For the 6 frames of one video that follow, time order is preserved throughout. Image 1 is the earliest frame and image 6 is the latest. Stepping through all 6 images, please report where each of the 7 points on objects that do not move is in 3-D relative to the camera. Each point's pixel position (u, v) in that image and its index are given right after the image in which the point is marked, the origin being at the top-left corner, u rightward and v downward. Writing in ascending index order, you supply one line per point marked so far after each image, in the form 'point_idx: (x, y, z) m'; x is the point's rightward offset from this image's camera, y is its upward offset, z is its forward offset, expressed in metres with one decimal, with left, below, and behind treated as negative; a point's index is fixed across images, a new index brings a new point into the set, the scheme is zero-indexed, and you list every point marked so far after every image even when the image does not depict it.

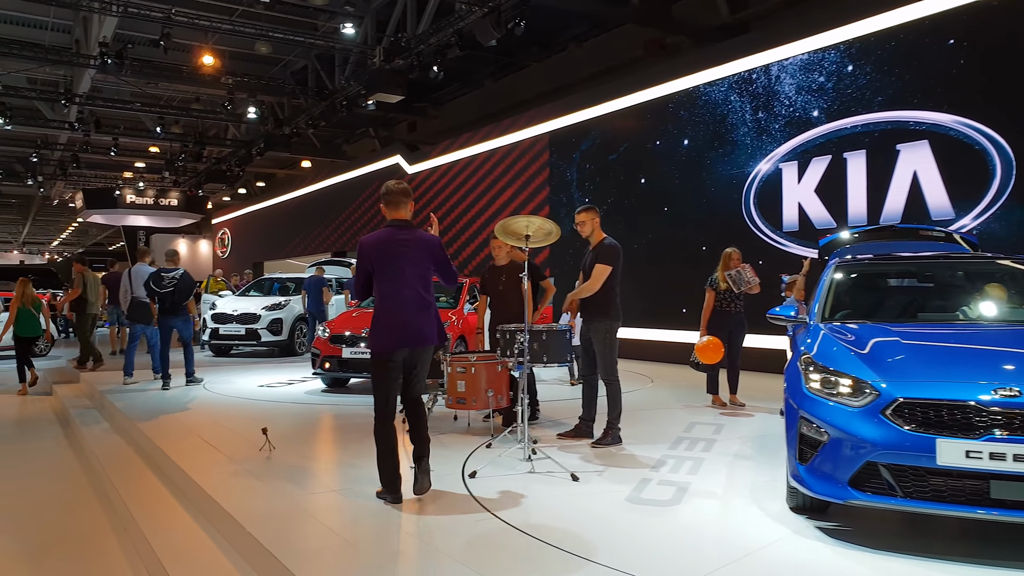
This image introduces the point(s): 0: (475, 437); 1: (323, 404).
0: (-0.2, -0.8, +4.4) m
1: (-1.5, -0.9, +6.4) m
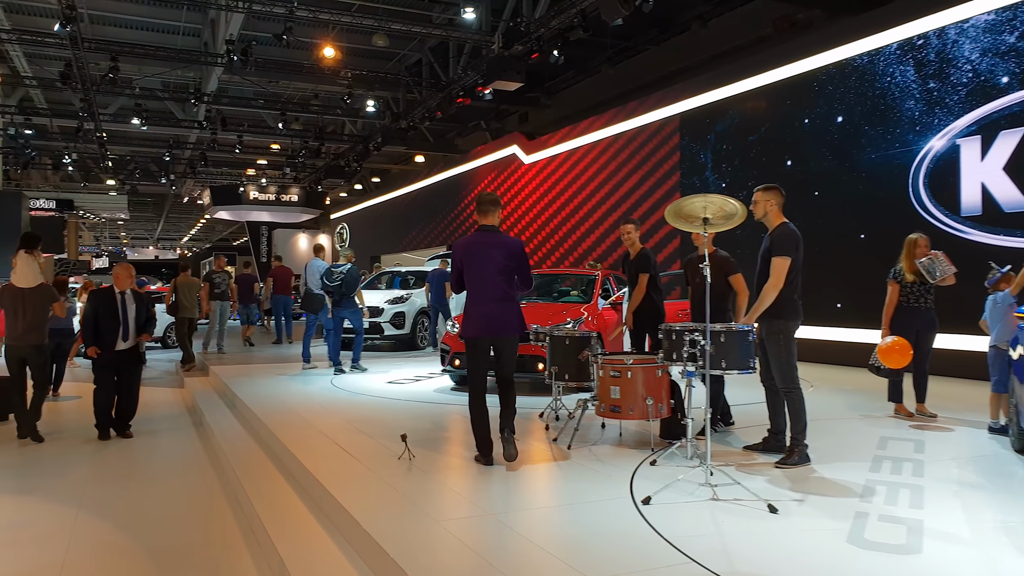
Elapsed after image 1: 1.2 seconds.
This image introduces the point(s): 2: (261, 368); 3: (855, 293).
0: (+0.6, -0.8, +3.9) m
1: (-0.4, -0.9, +6.1) m
2: (-2.8, -0.9, +8.8) m
3: (+3.5, -0.1, +8.3) m
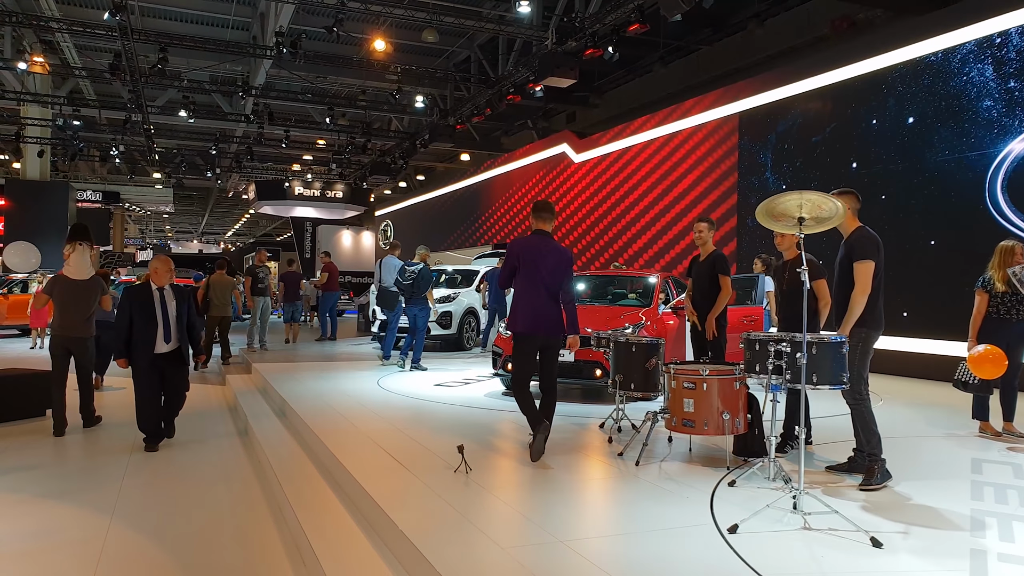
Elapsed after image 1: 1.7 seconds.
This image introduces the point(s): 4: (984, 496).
0: (+0.9, -0.8, +3.6) m
1: (-0.1, -0.9, +5.8) m
2: (-2.2, -0.8, +8.7) m
3: (+4.0, -0.2, +7.8) m
4: (+1.9, -0.9, +3.3) m
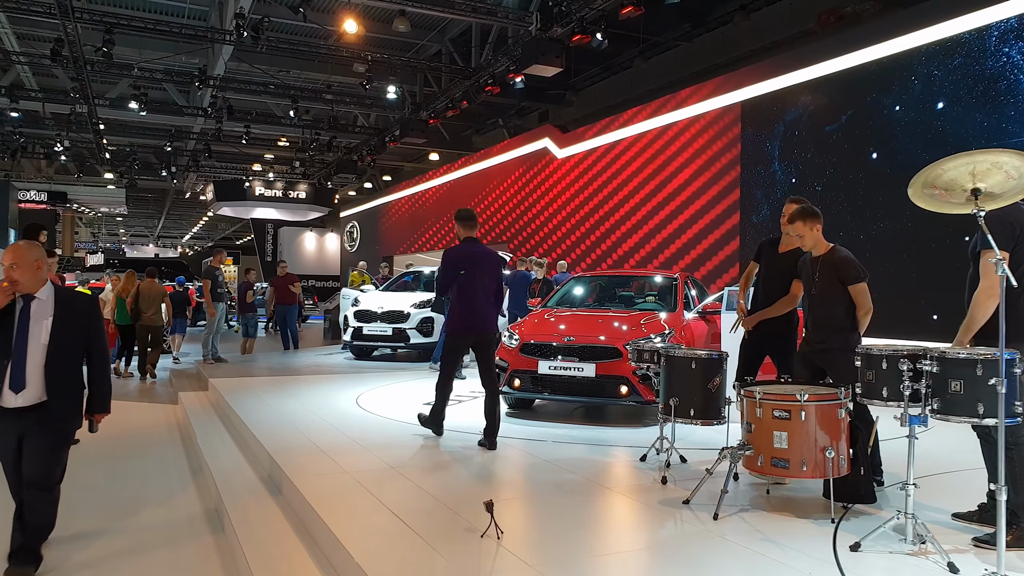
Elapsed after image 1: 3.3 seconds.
0: (+1.0, -0.8, +2.8) m
1: (0.0, -0.9, +5.0) m
2: (-2.3, -0.9, +7.7) m
3: (+4.0, -0.2, +7.2) m
4: (+2.1, -0.8, +2.5) m
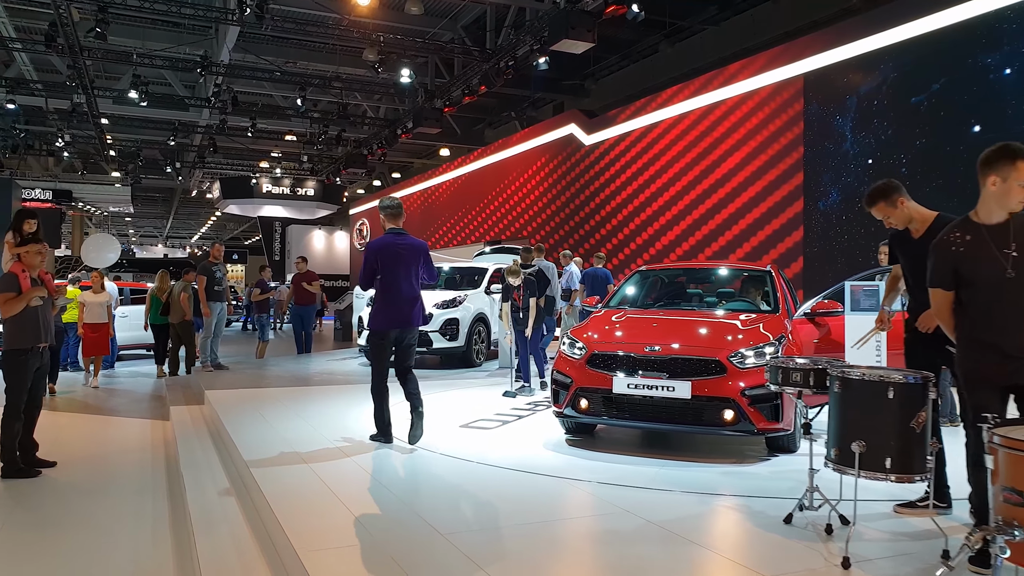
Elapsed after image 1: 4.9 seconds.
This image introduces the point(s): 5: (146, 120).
0: (+1.3, -0.8, +1.7) m
1: (+0.3, -0.9, +3.9) m
2: (-2.0, -0.9, +6.7) m
3: (+4.3, -0.1, +6.1) m
4: (+2.4, -0.8, +1.5) m
5: (-9.0, +4.1, +19.7) m
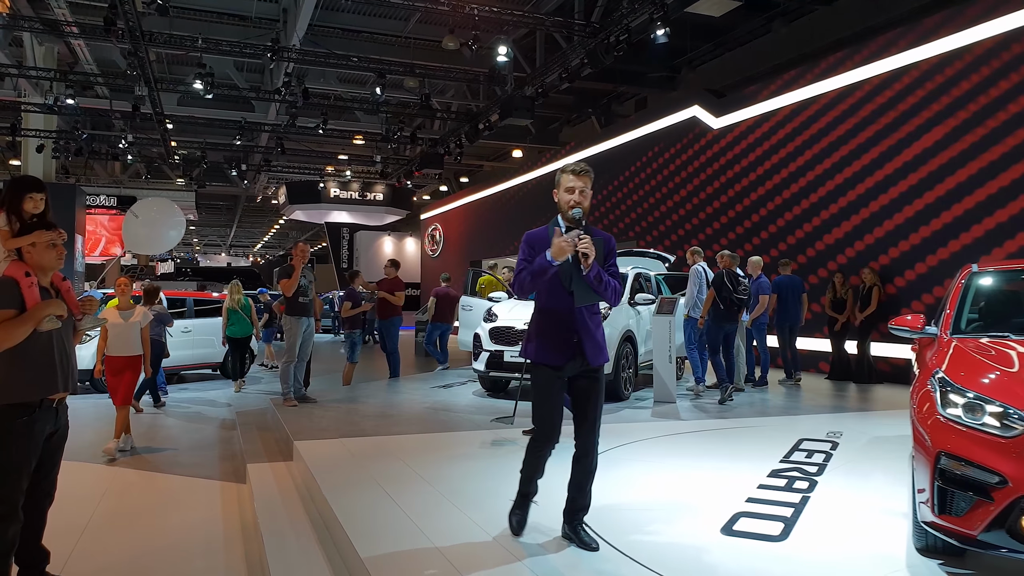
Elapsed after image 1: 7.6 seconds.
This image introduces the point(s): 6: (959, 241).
0: (+2.1, -0.8, -0.2) m
1: (+1.3, -0.9, +2.1) m
2: (-0.8, -0.9, +5.0) m
3: (+5.4, -0.2, +4.0) m
4: (+3.2, -0.8, -0.5) m
5: (-6.9, +3.9, +18.5) m
6: (+4.1, +0.4, +7.3) m
